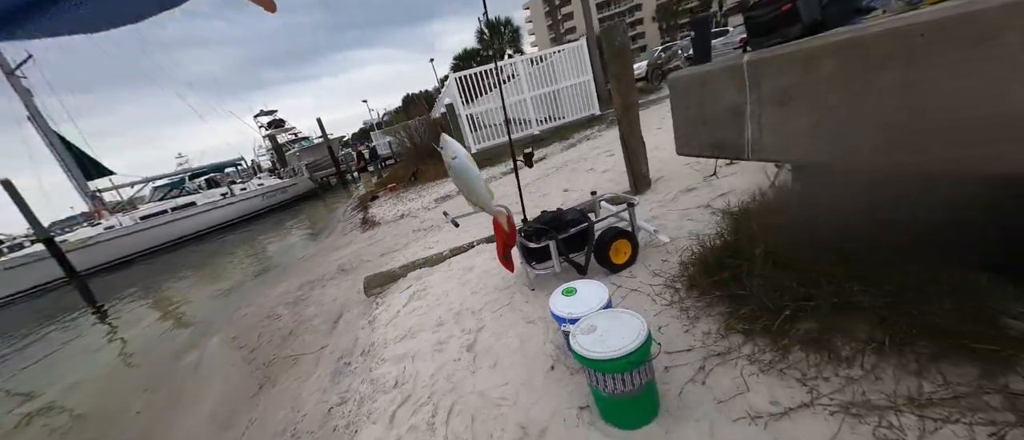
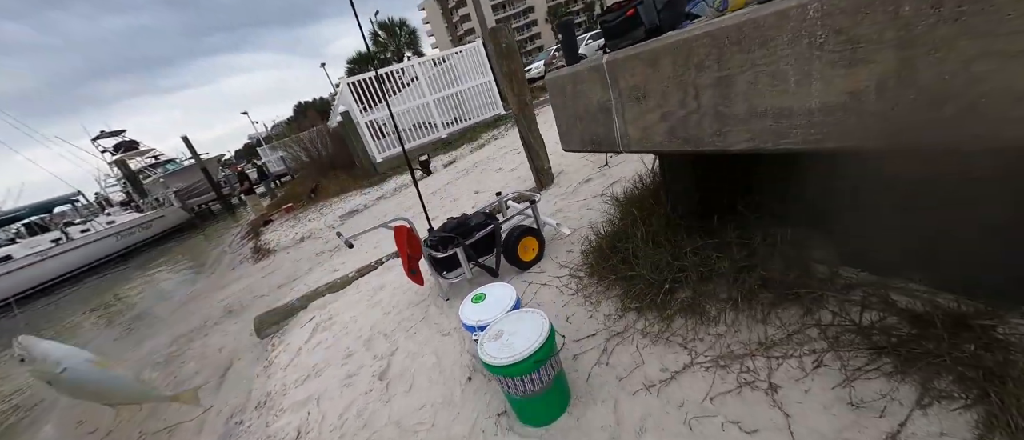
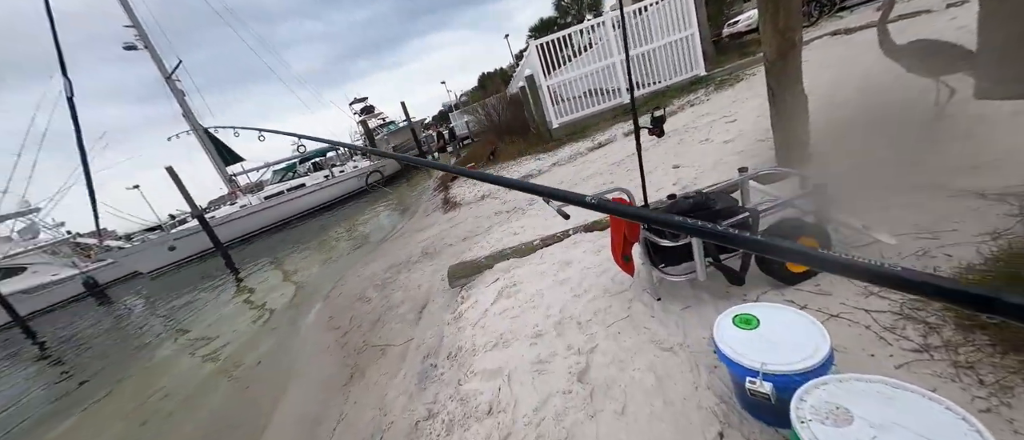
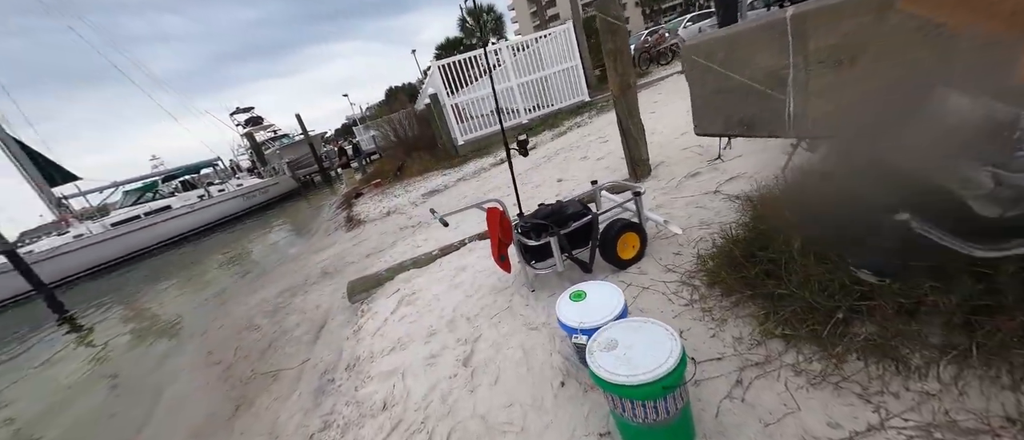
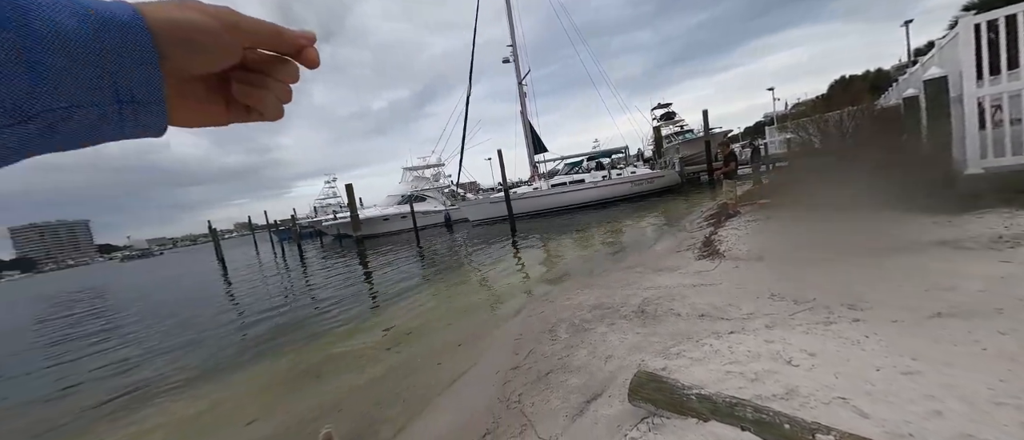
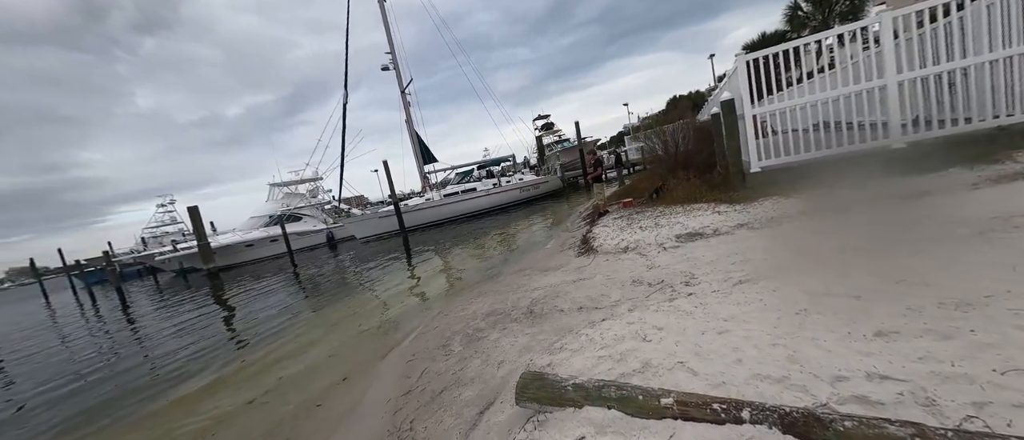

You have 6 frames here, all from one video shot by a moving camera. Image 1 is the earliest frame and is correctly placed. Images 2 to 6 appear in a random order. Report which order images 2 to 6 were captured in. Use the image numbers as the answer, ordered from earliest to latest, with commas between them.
2, 4, 3, 6, 5
